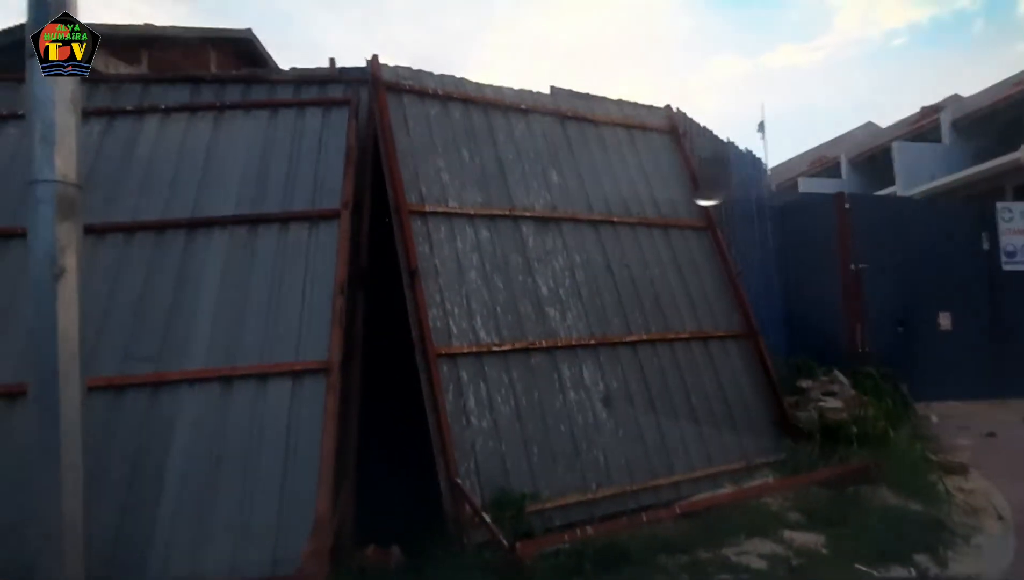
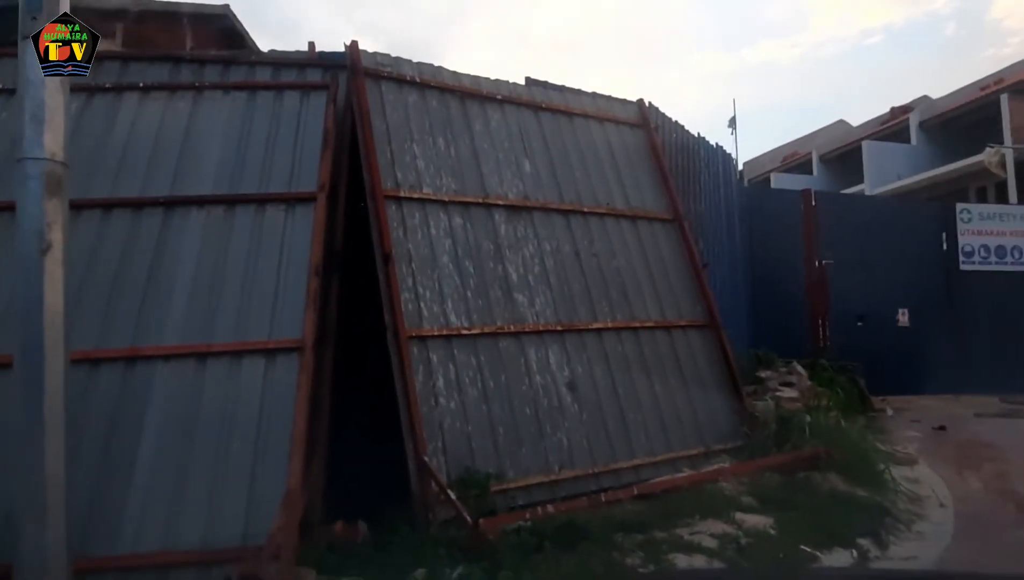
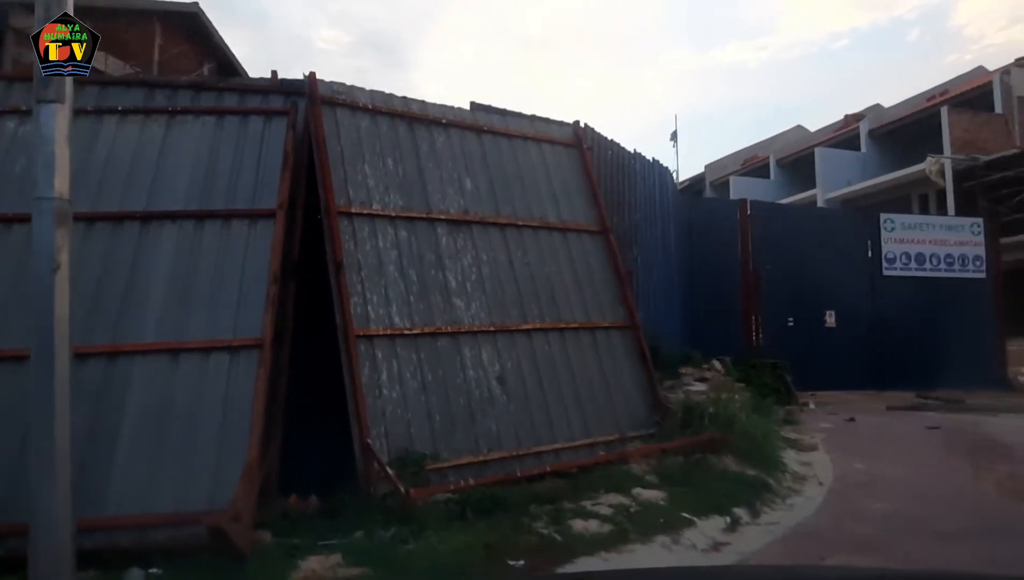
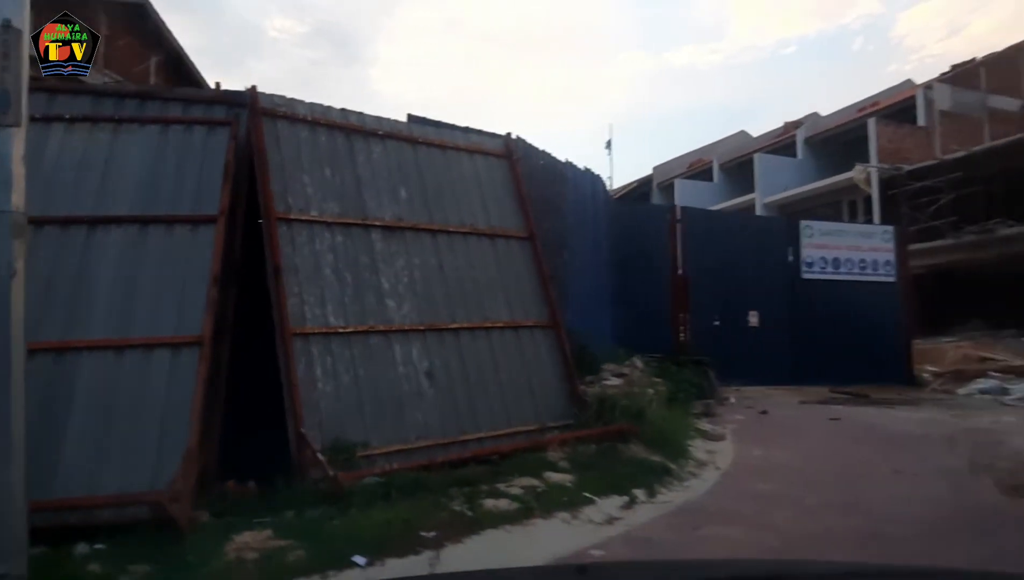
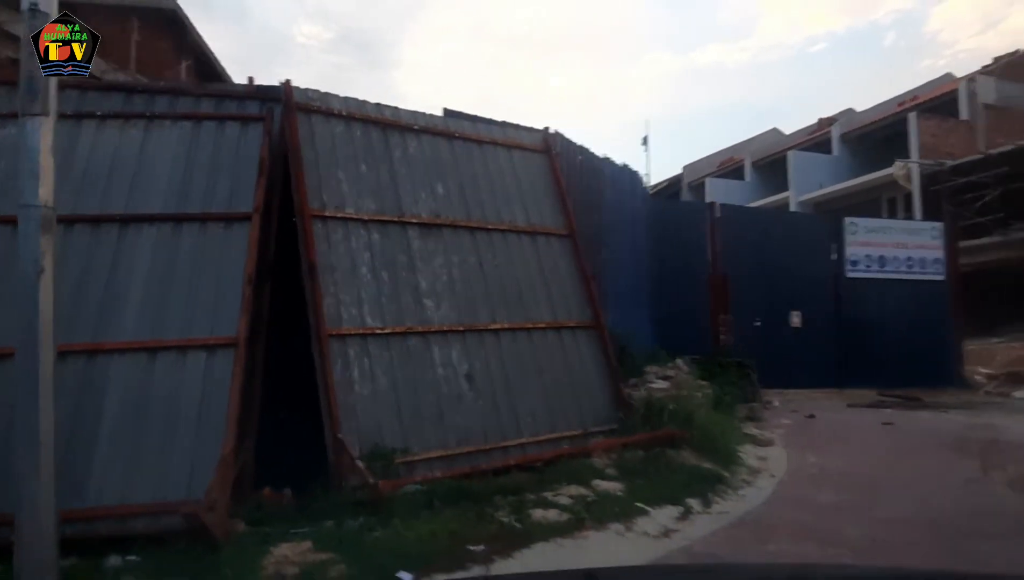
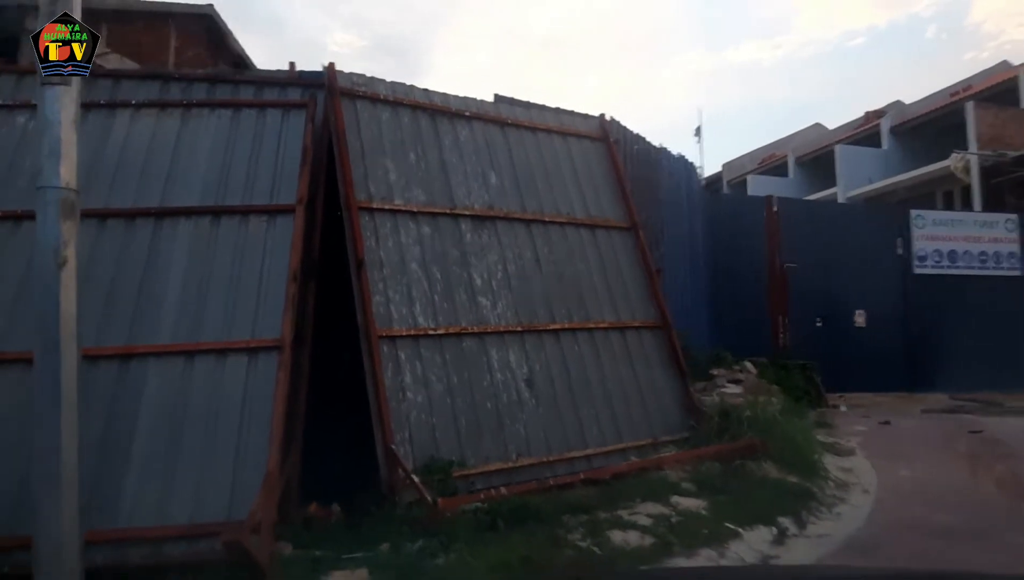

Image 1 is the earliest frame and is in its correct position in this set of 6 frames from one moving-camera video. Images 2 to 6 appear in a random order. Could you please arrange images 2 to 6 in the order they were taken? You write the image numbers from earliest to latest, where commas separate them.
2, 6, 3, 5, 4
